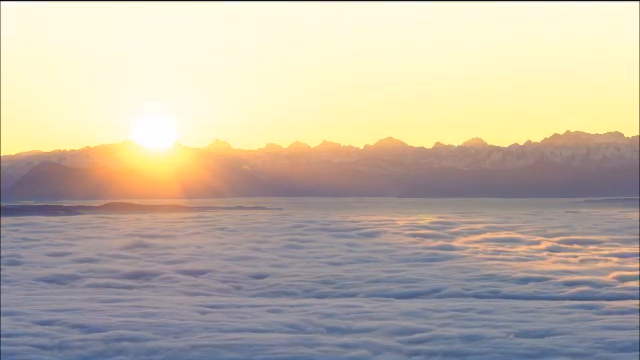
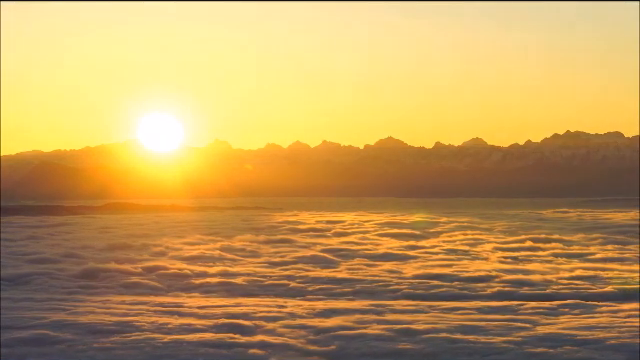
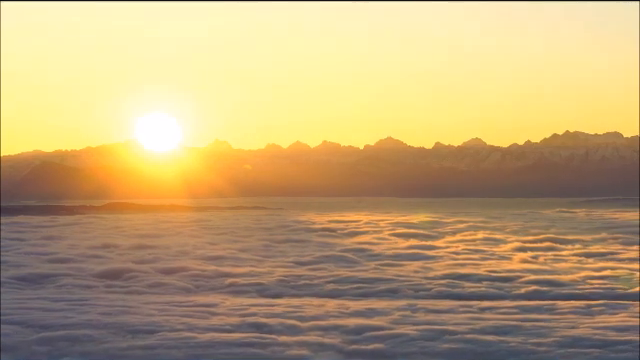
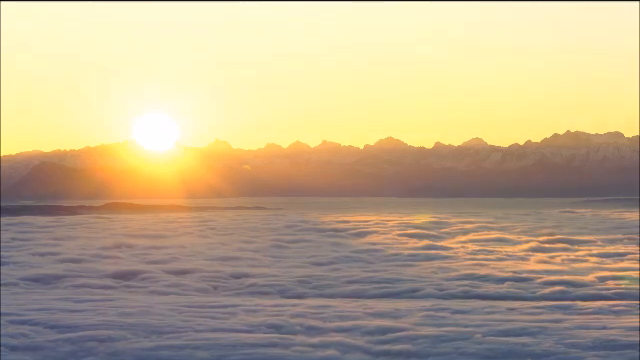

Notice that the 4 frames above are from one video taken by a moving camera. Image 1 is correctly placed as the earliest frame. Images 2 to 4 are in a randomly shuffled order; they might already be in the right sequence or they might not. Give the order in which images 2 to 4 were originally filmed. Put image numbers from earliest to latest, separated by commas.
4, 3, 2
